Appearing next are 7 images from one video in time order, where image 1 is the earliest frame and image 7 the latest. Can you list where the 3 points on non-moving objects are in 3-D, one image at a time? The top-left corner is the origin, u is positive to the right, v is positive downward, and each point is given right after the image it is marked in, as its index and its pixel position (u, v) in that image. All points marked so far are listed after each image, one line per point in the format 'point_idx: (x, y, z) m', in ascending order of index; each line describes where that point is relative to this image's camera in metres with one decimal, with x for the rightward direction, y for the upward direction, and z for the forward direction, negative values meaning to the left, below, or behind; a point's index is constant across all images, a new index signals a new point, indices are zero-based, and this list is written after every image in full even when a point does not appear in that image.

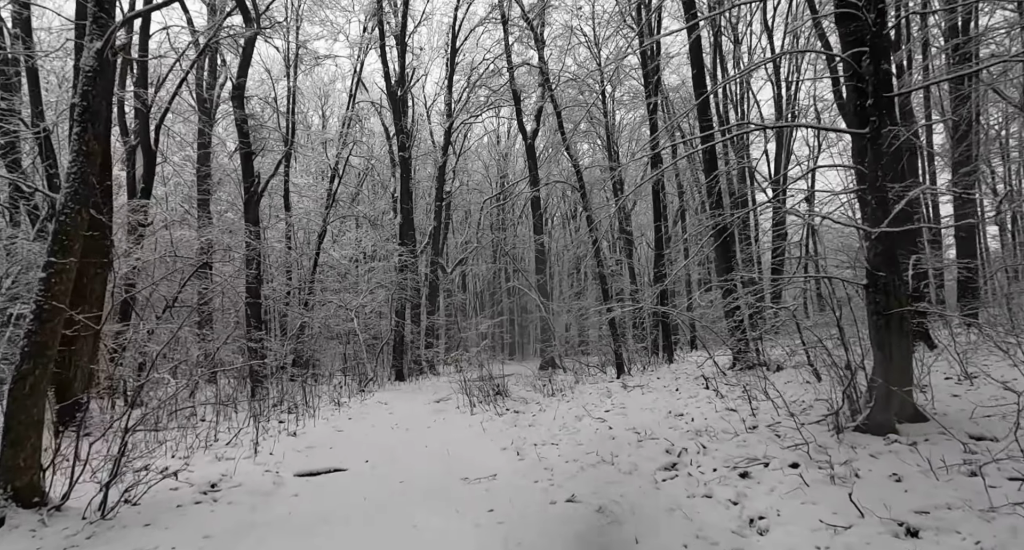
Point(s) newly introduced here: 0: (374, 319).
0: (-4.2, -1.4, +18.7) m
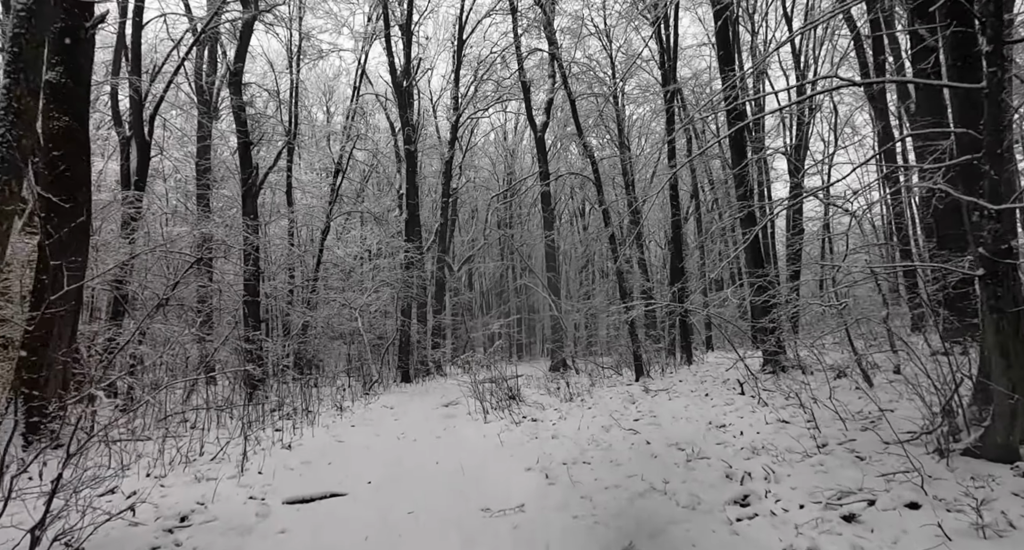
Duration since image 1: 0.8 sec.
0: (-4.0, -1.3, +18.2) m
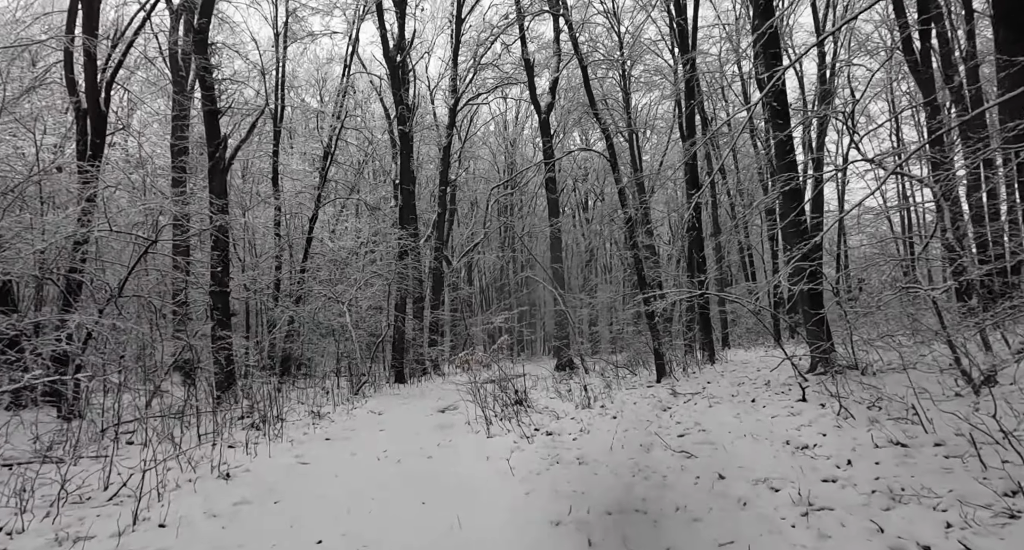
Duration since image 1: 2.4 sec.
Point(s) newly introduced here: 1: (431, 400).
0: (-3.9, -1.1, +17.0) m
1: (-1.3, -2.1, +10.3) m
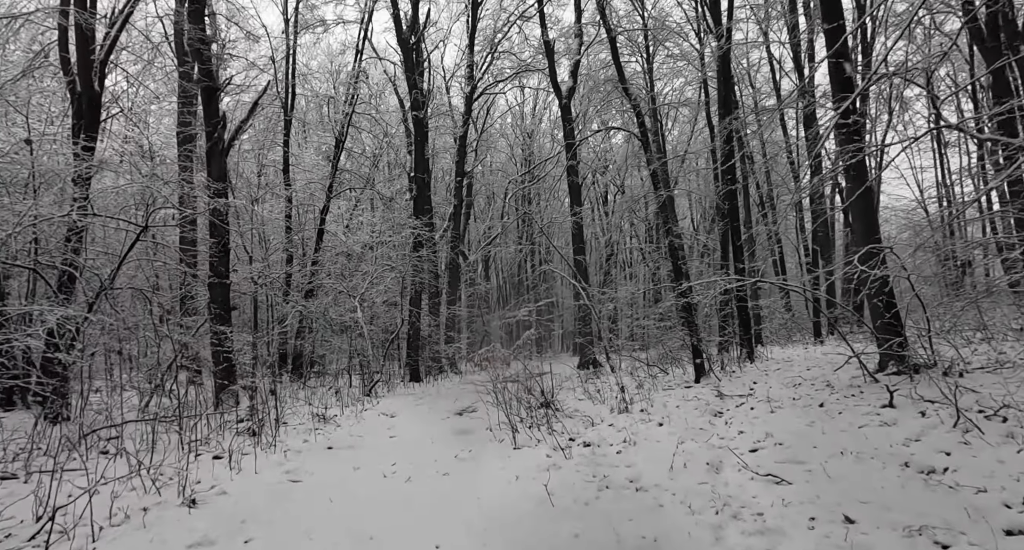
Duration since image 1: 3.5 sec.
0: (-3.4, -1.0, +16.3) m
1: (-1.0, -2.0, +9.6) m
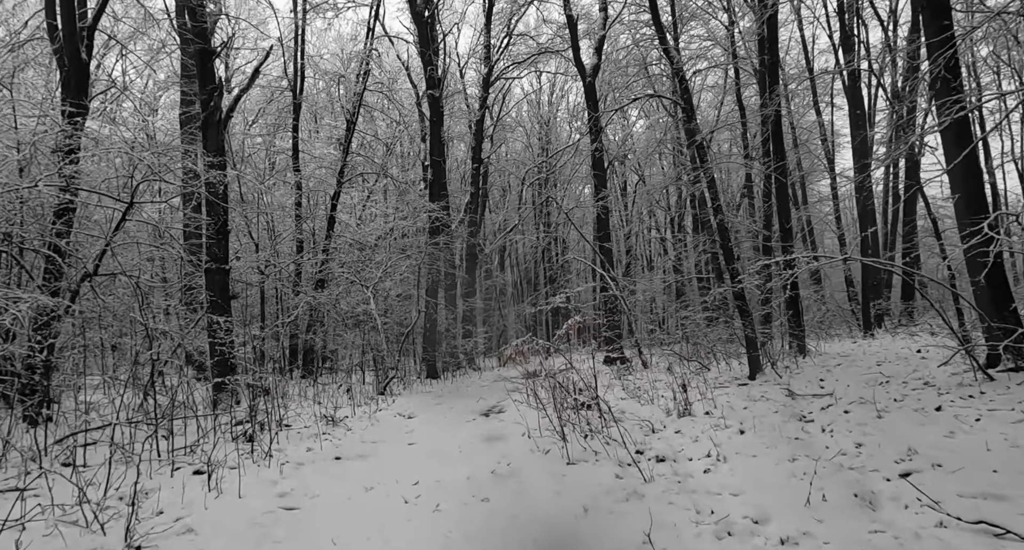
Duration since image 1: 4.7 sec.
0: (-2.8, -0.7, +15.5) m
1: (-0.6, -1.8, +8.7) m
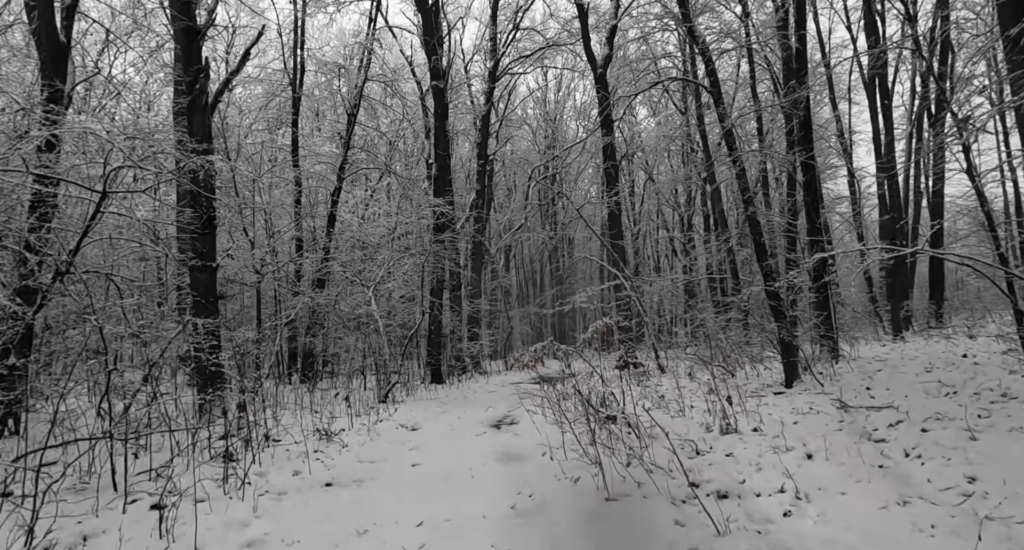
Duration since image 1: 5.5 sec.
0: (-2.6, -0.7, +14.9) m
1: (-0.4, -1.7, +8.1) m
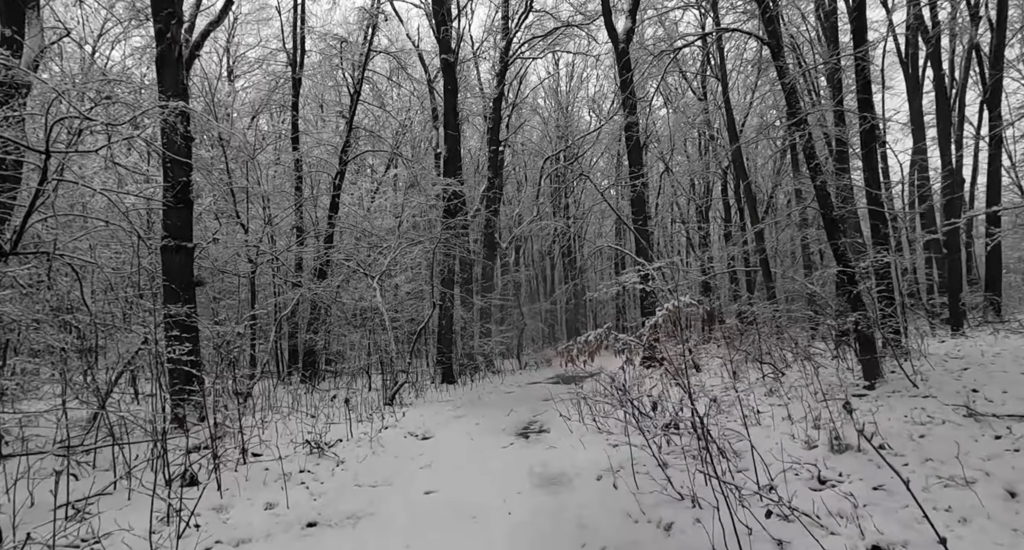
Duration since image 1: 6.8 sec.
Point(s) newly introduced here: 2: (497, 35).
0: (-2.3, -0.6, +13.9) m
1: (-0.2, -1.6, +7.1) m
2: (-0.5, +7.3, +18.6) m
